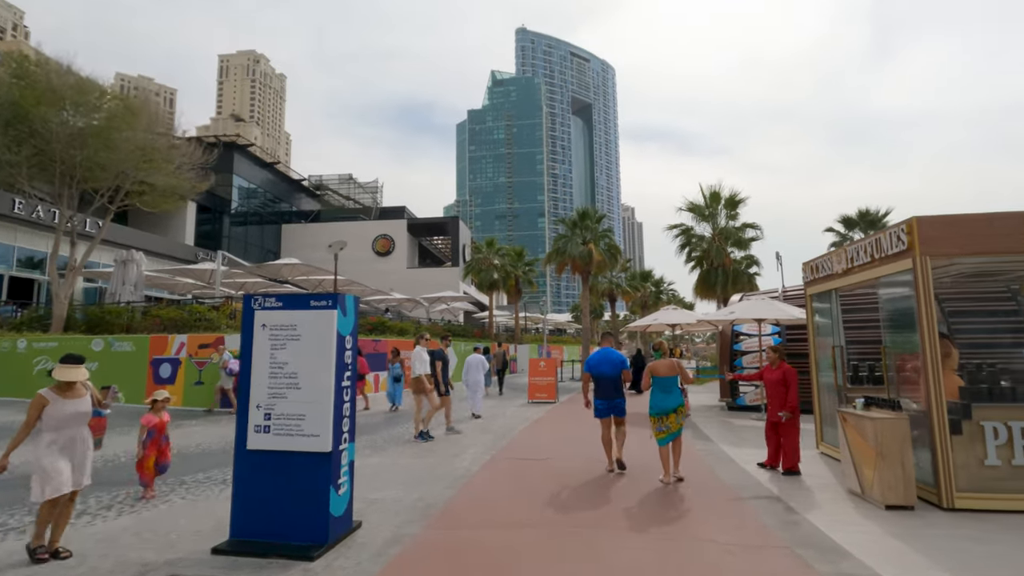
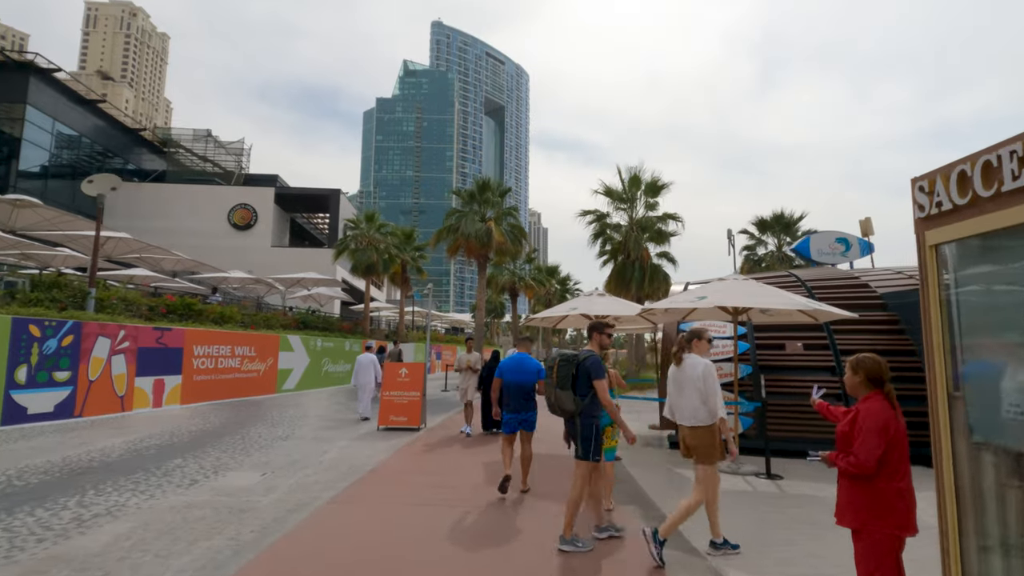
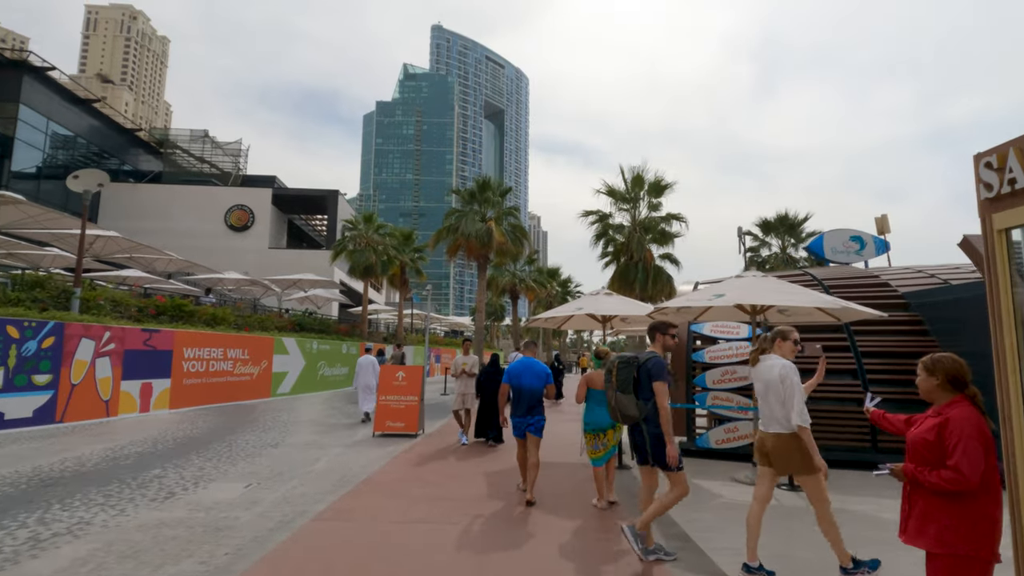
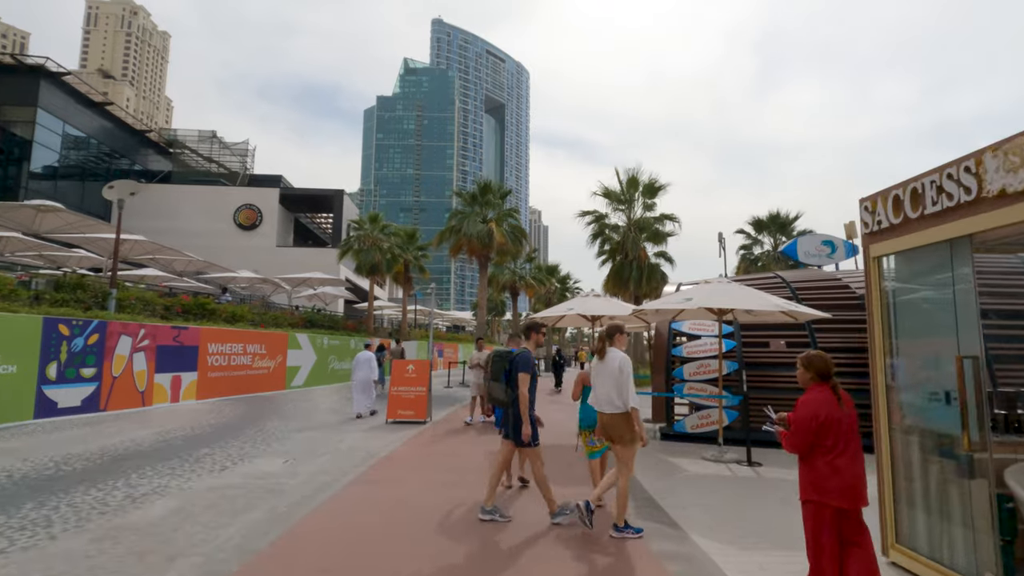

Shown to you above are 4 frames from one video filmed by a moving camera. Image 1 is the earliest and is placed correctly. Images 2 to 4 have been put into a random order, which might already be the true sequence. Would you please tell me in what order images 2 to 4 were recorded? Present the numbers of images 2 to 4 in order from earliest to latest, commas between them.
4, 2, 3
